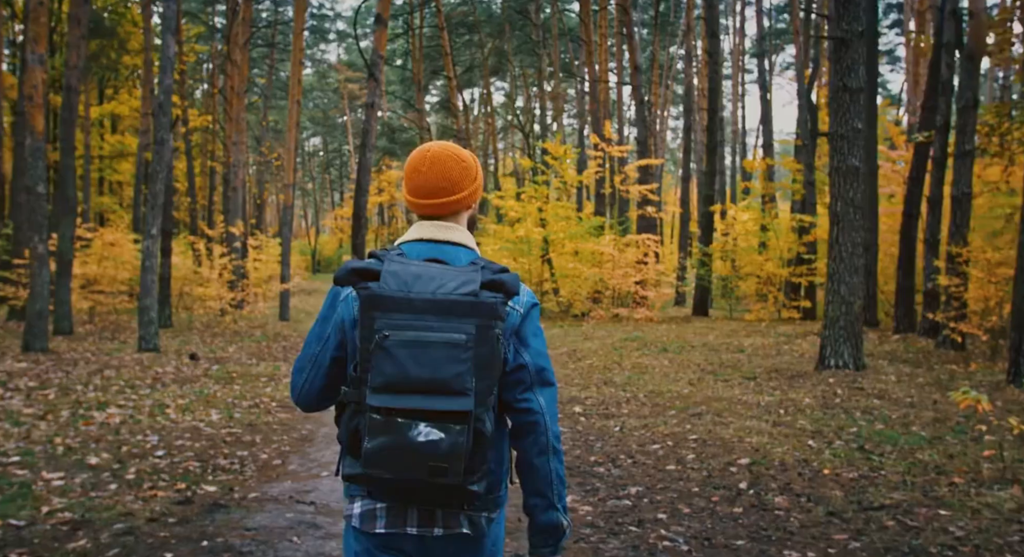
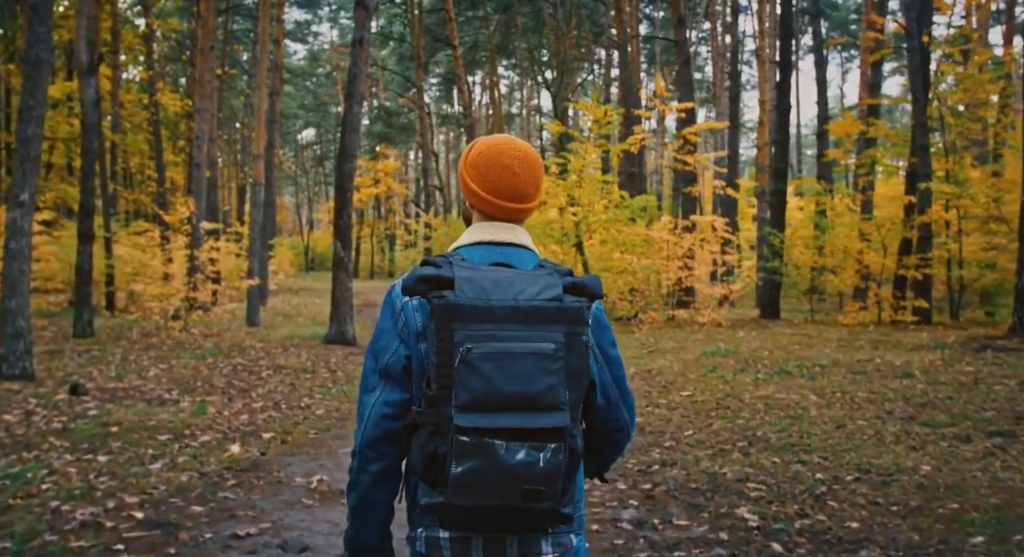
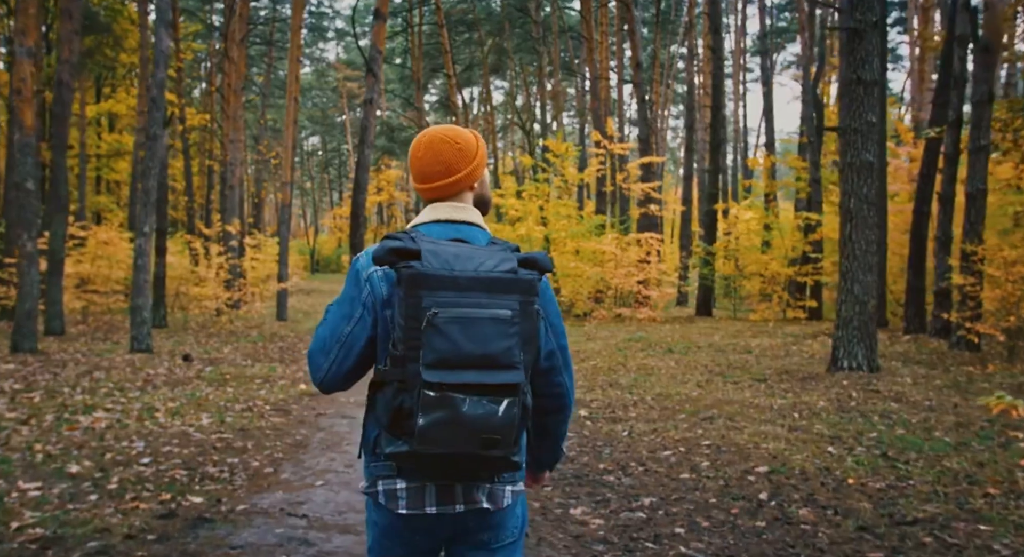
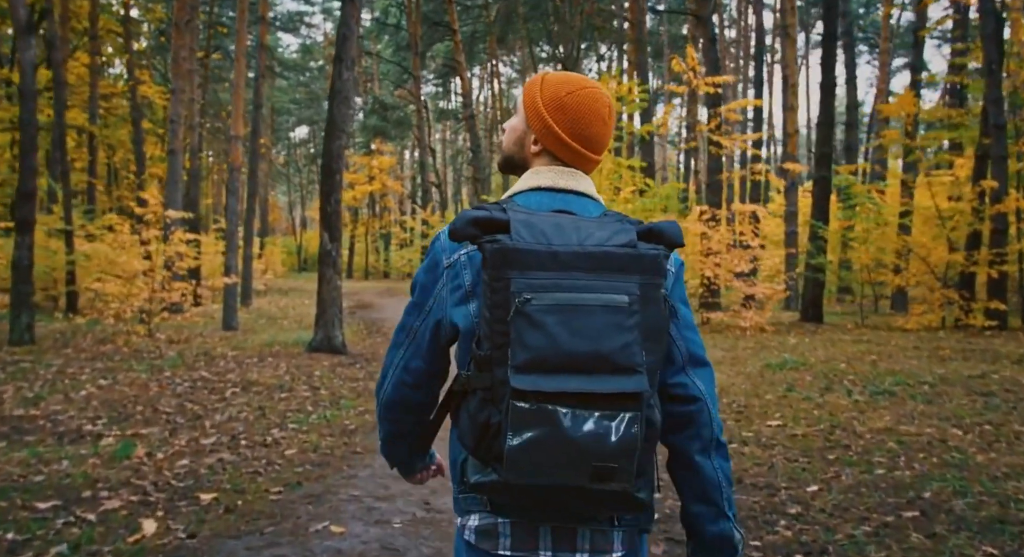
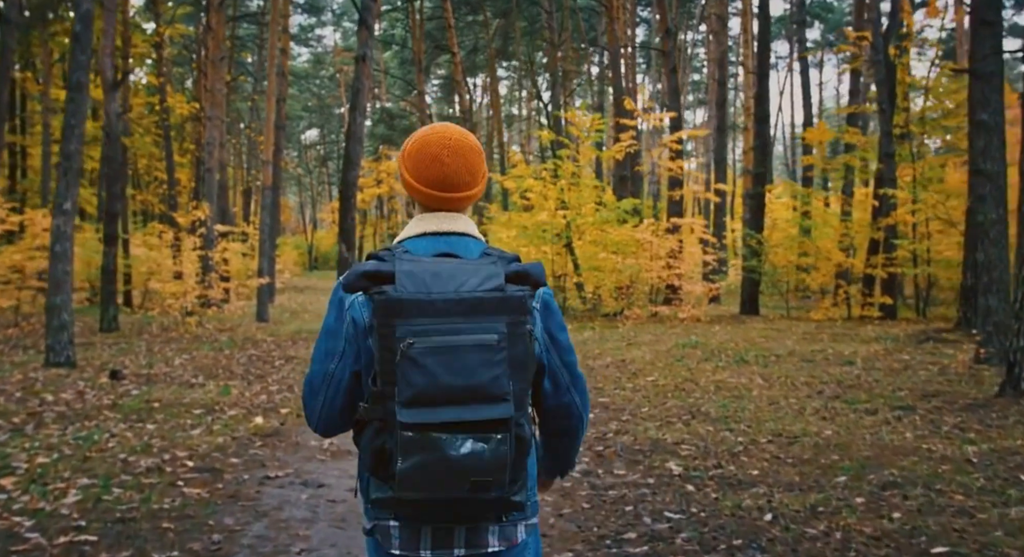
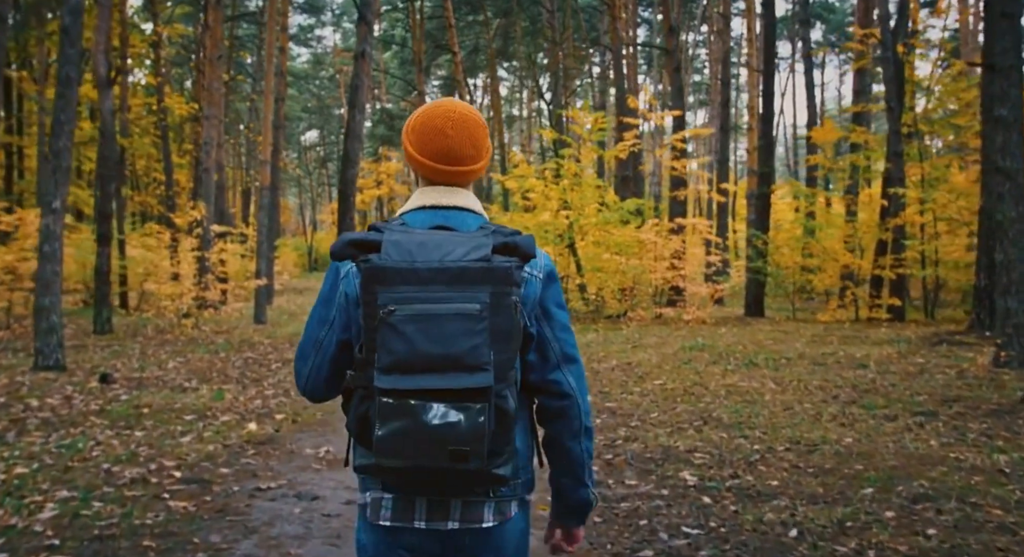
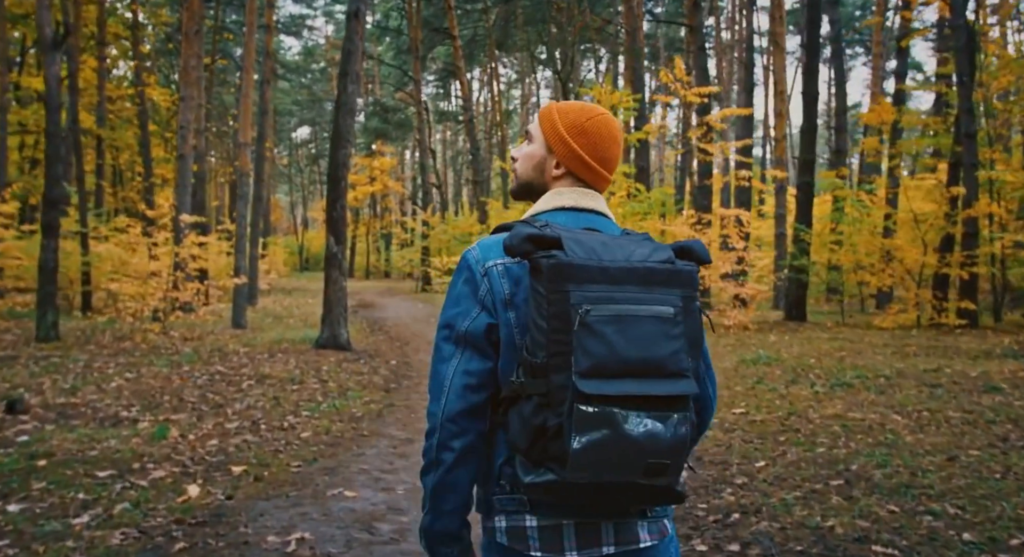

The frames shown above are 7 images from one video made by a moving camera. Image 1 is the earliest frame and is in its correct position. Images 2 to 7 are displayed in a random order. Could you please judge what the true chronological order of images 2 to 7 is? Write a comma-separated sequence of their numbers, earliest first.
3, 5, 6, 2, 7, 4
